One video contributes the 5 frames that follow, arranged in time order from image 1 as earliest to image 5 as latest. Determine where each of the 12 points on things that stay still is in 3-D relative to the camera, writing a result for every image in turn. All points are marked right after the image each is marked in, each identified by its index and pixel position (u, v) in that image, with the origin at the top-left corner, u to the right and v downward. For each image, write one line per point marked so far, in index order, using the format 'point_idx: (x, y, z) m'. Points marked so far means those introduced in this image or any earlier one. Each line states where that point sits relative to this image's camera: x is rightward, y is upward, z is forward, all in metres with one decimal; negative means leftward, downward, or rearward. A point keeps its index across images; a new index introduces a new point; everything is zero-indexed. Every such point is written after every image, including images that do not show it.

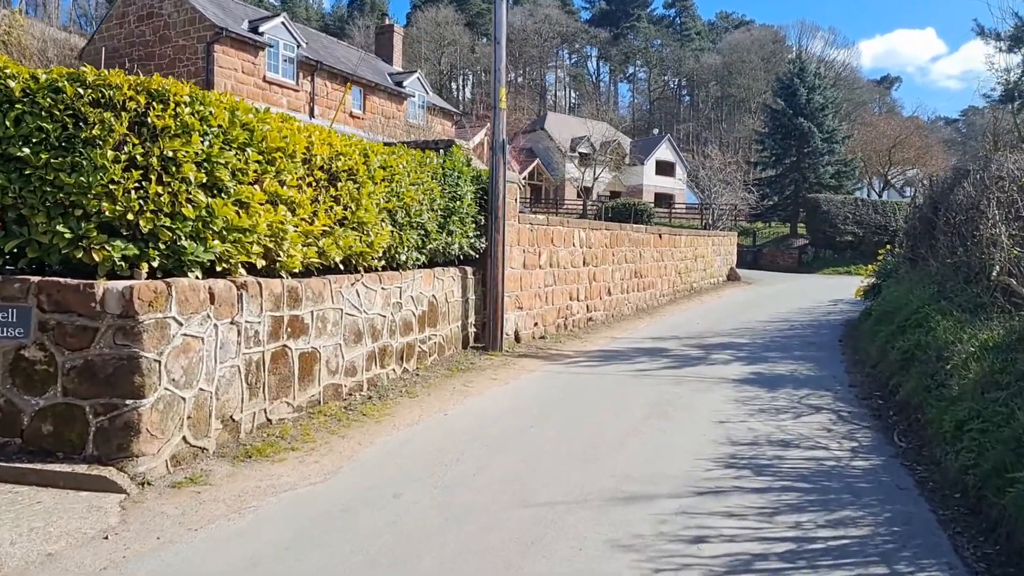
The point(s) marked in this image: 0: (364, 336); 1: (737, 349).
0: (-1.4, -0.5, +6.6) m
1: (+3.3, -0.9, +10.1) m
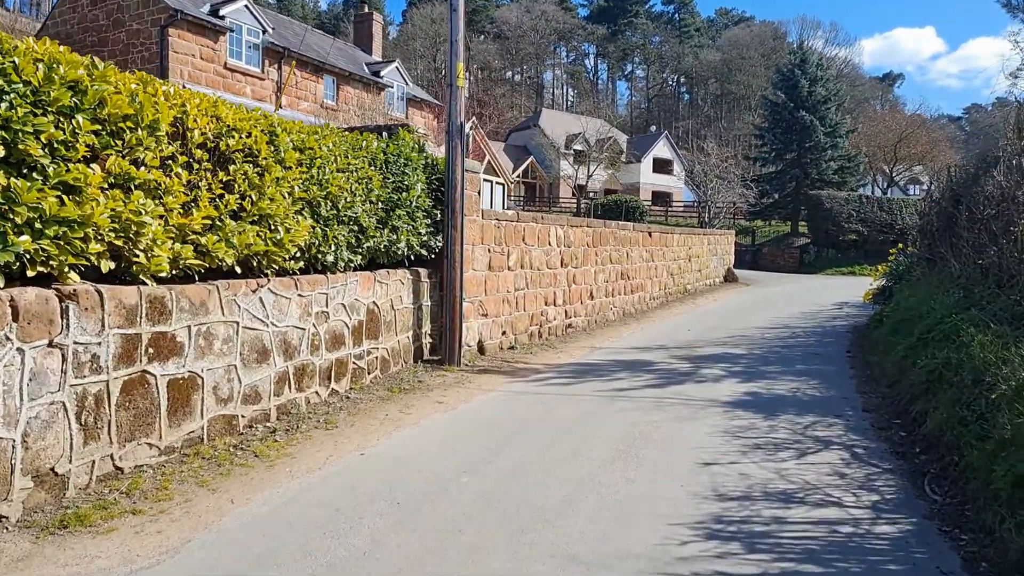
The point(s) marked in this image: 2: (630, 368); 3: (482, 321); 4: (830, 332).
0: (-1.9, -0.5, +5.4) m
1: (+2.8, -1.0, +8.9) m
2: (+1.5, -1.0, +8.5) m
3: (-0.4, -0.4, +8.8) m
4: (+5.5, -0.8, +12.0) m
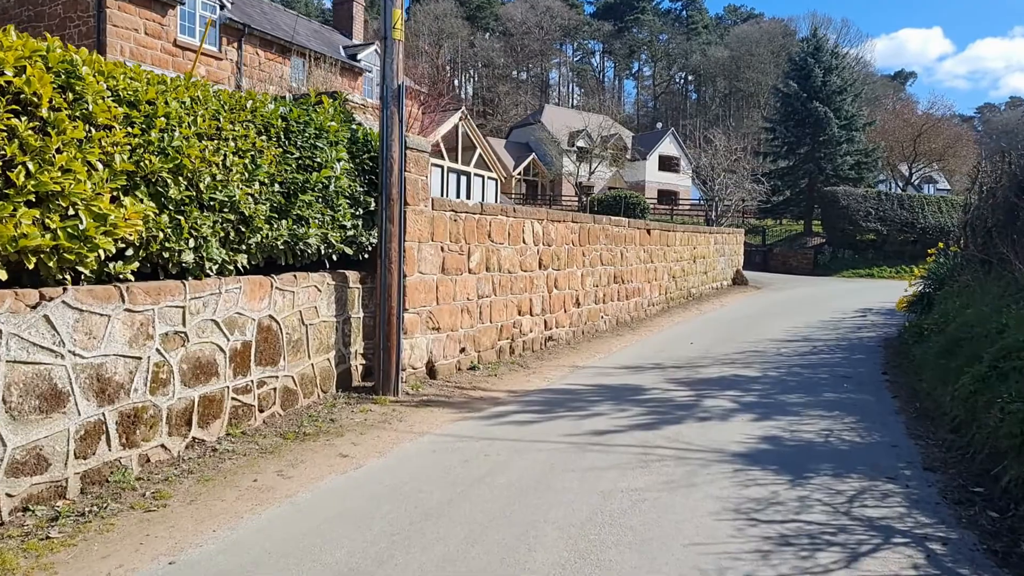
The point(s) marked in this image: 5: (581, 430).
0: (-2.3, -0.6, +3.7) m
1: (+2.4, -1.0, +7.2) m
2: (+1.0, -1.1, +6.8) m
3: (-0.8, -0.5, +7.1) m
4: (+5.1, -0.9, +10.2) m
5: (+0.6, -1.1, +5.6) m
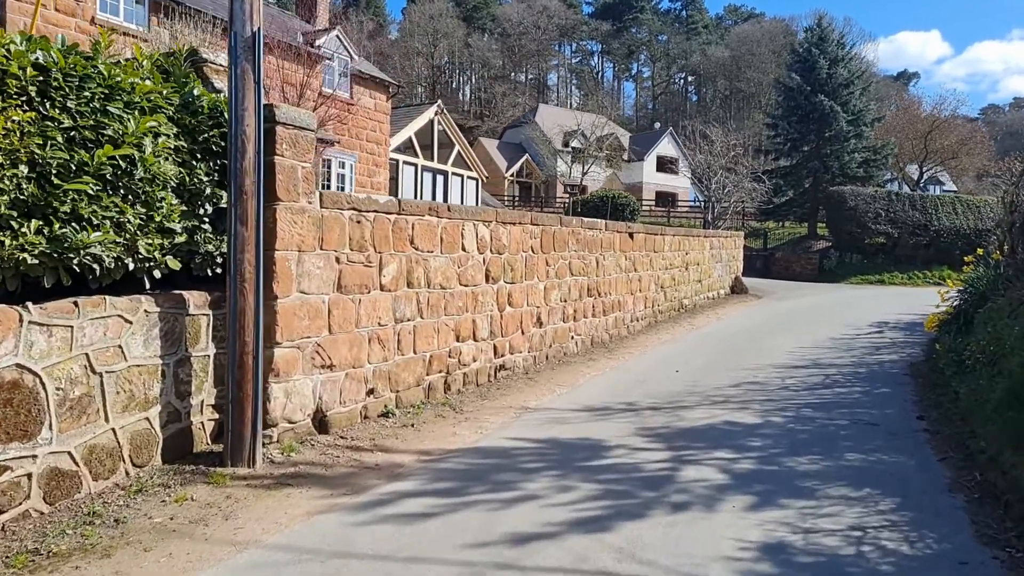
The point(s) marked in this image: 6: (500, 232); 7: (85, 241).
0: (-3.0, -0.8, +1.9) m
1: (+1.7, -1.2, +5.4) m
2: (+0.4, -1.2, +5.0) m
3: (-1.5, -0.7, +5.3) m
4: (+4.4, -1.0, +8.4) m
5: (-0.1, -1.3, +3.8) m
6: (-0.1, +0.6, +7.7) m
7: (-2.3, +0.2, +3.7) m
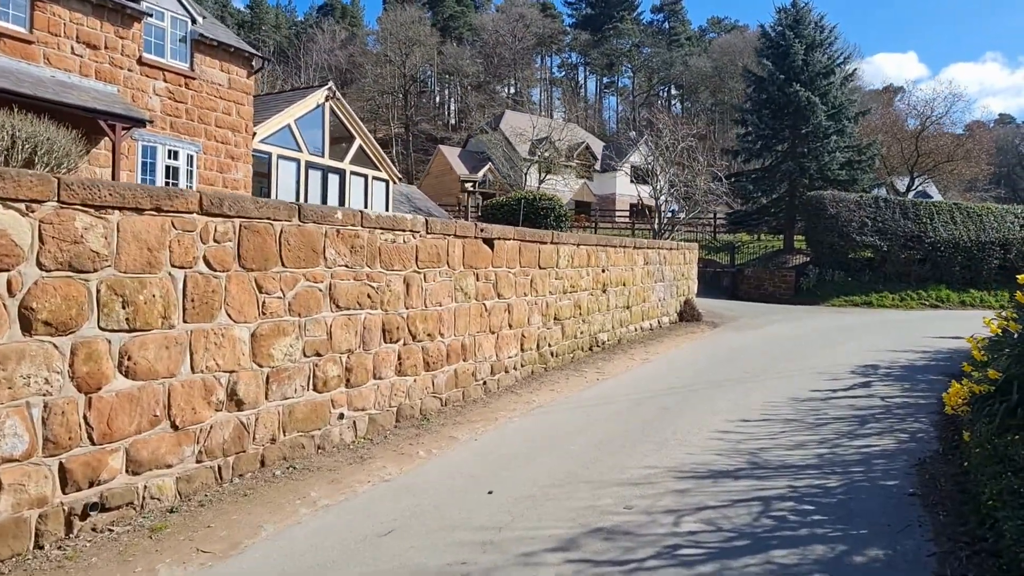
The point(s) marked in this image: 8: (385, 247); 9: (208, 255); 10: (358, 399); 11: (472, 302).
0: (-5.1, -0.9, -2.2) m
1: (-0.4, -1.5, +1.4) m
2: (-1.8, -1.5, +1.0) m
3: (-3.6, -0.9, +1.3) m
4: (+2.3, -1.4, +4.4) m
5: (-2.2, -1.5, -0.3) m
6: (-2.3, +0.3, +3.7) m
7: (-4.4, 0.0, -0.3) m
8: (-1.1, +0.3, +5.9) m
9: (-1.9, +0.2, +4.4) m
10: (-1.3, -0.9, +5.7) m
11: (-0.4, -0.2, +7.3) m
